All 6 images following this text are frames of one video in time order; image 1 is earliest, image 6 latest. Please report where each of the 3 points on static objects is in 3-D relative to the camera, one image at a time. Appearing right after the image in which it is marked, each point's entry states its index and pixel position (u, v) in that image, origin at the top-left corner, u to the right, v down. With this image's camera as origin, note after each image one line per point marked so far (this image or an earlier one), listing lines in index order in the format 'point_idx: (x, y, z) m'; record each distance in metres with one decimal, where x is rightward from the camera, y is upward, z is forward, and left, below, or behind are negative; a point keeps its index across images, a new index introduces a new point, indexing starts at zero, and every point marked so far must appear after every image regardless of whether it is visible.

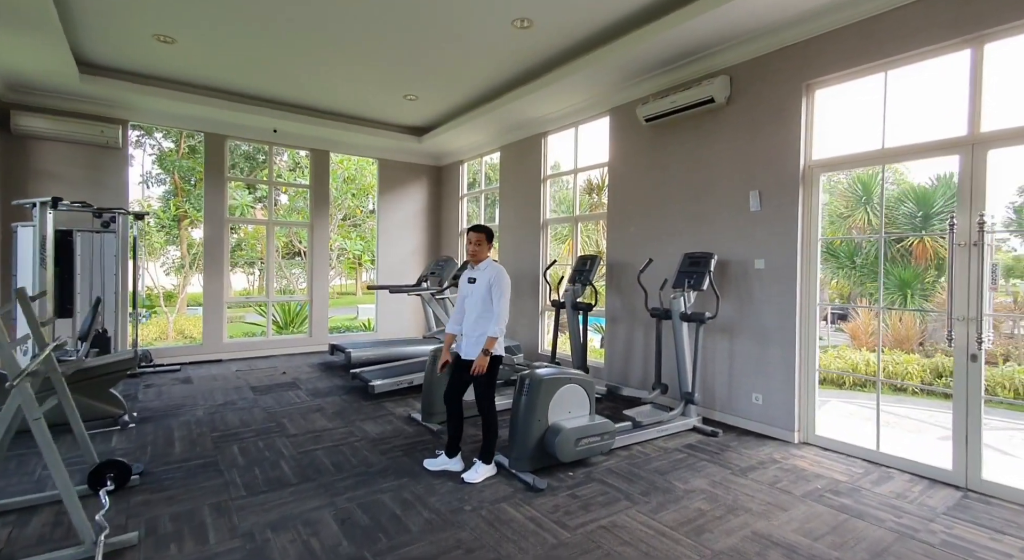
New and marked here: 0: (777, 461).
0: (+1.9, -1.3, +3.7) m
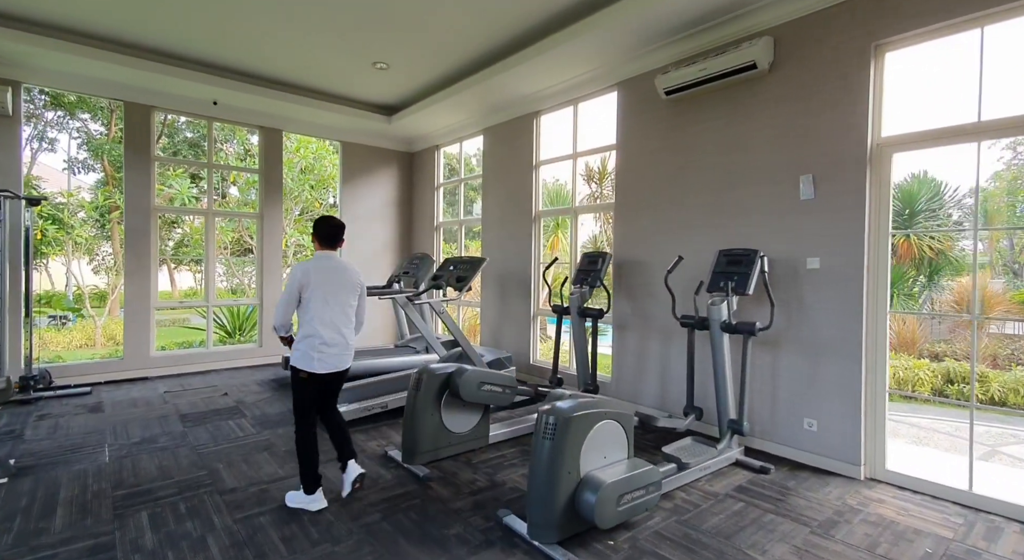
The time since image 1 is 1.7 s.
0: (+2.0, -1.3, +3.0) m
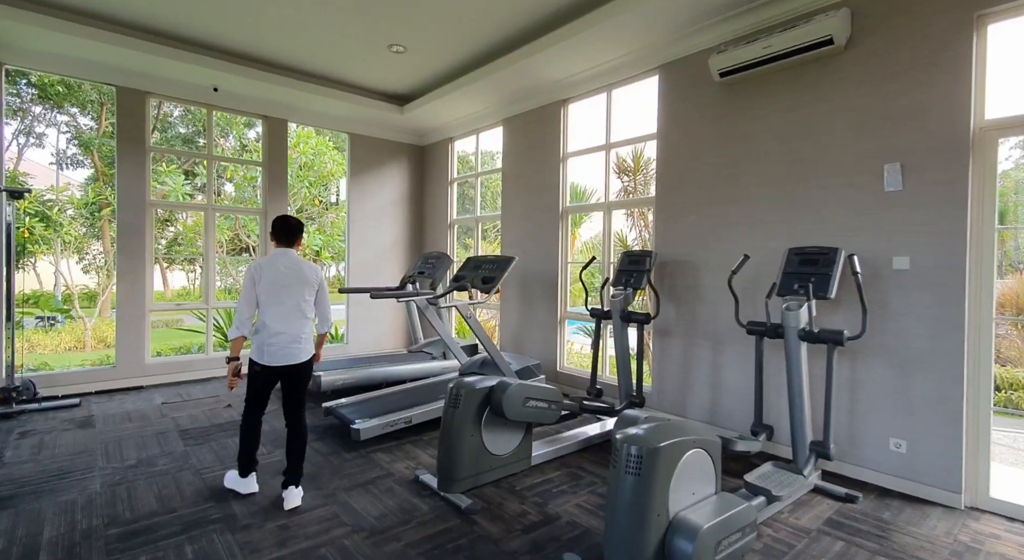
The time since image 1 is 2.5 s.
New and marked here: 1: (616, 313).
0: (+2.3, -1.3, +2.6) m
1: (+0.8, -0.3, +4.2) m
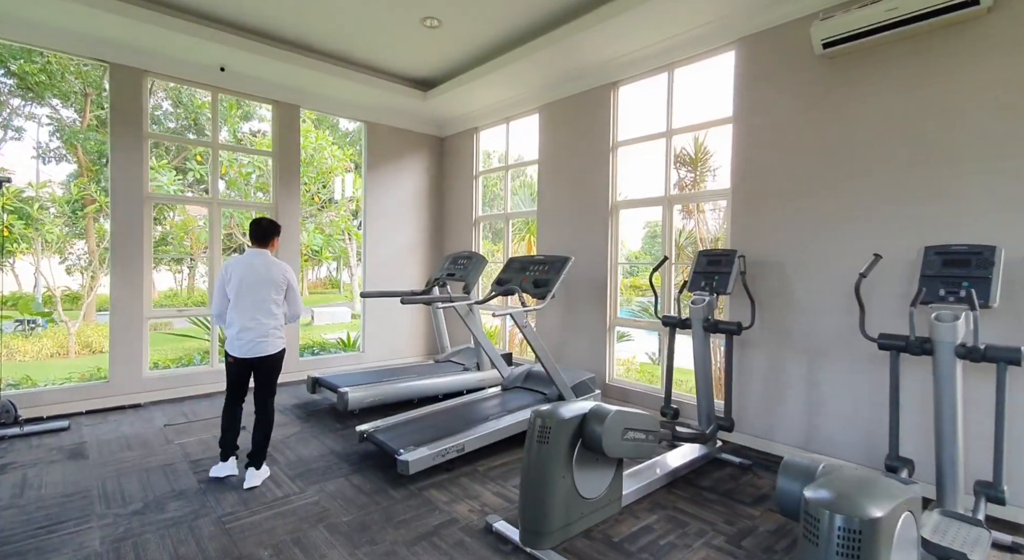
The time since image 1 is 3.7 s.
0: (+2.8, -1.3, +2.1) m
1: (+1.3, -0.3, +3.7) m
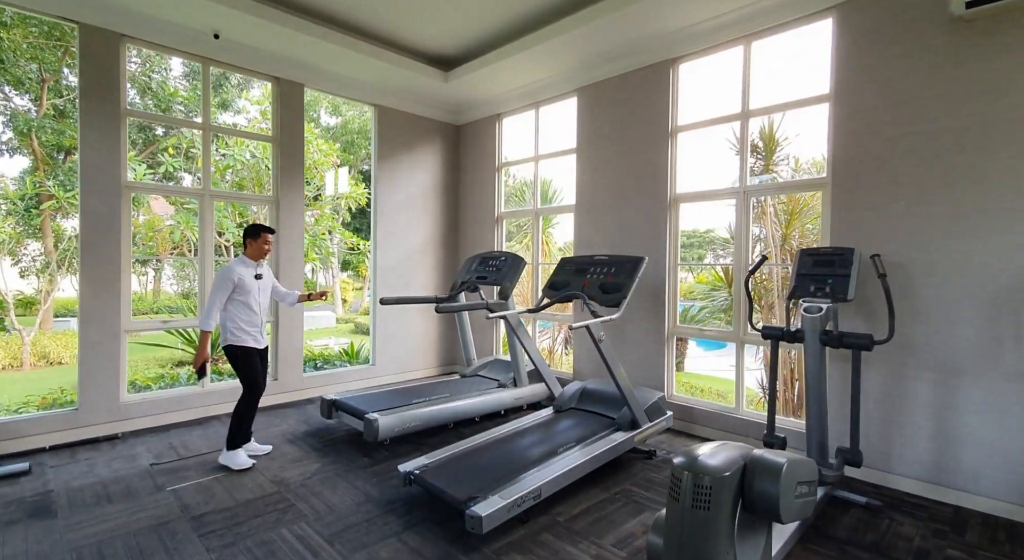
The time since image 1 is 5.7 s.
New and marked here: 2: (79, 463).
0: (+3.3, -1.4, +1.5) m
1: (+1.8, -0.3, +3.1) m
2: (-3.0, -1.2, +3.6) m
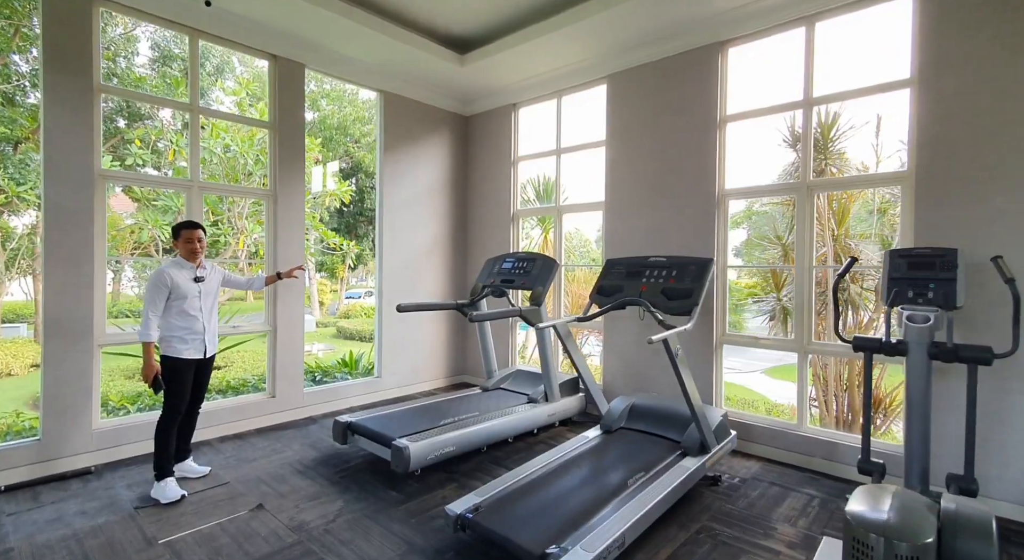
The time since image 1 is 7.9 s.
0: (+3.7, -1.4, +1.3) m
1: (+2.1, -0.3, +2.7) m
2: (-2.6, -1.3, +2.9) m
